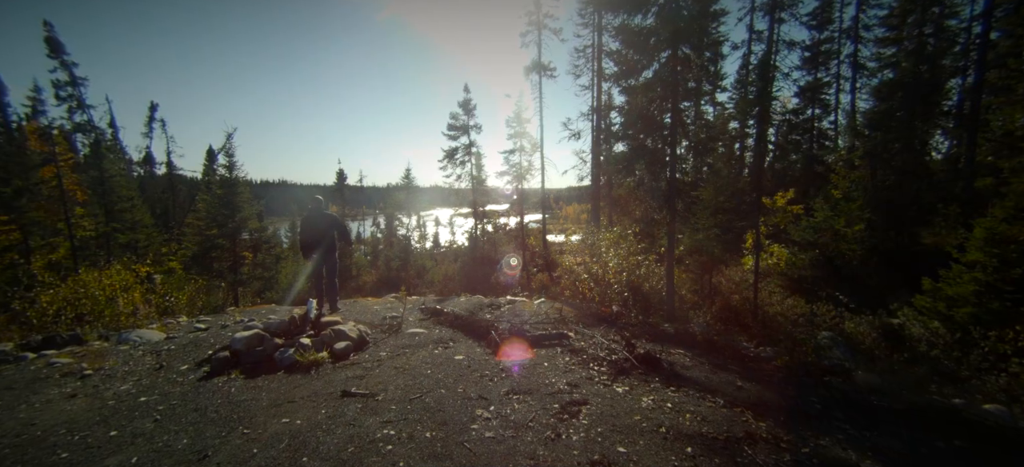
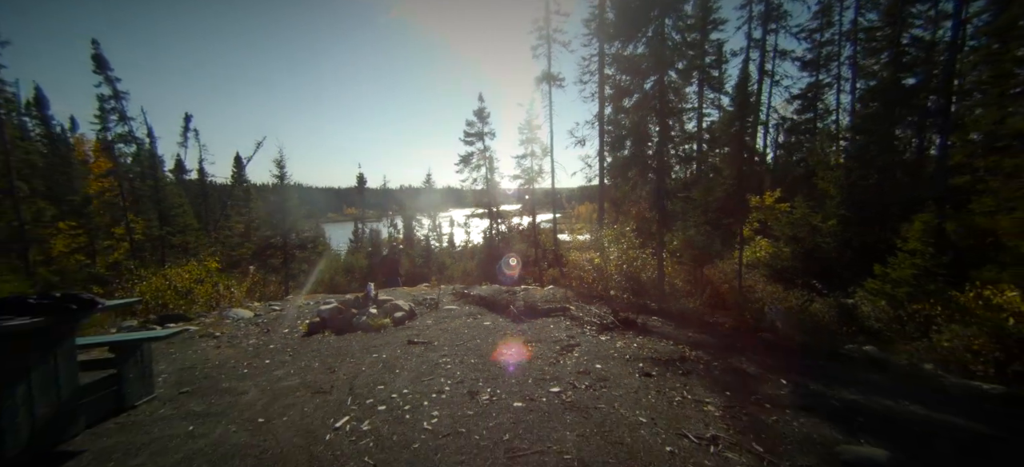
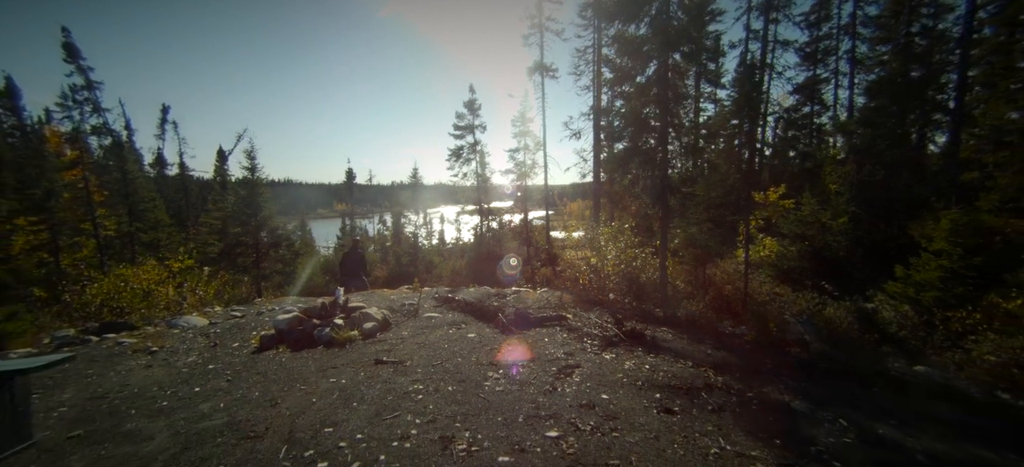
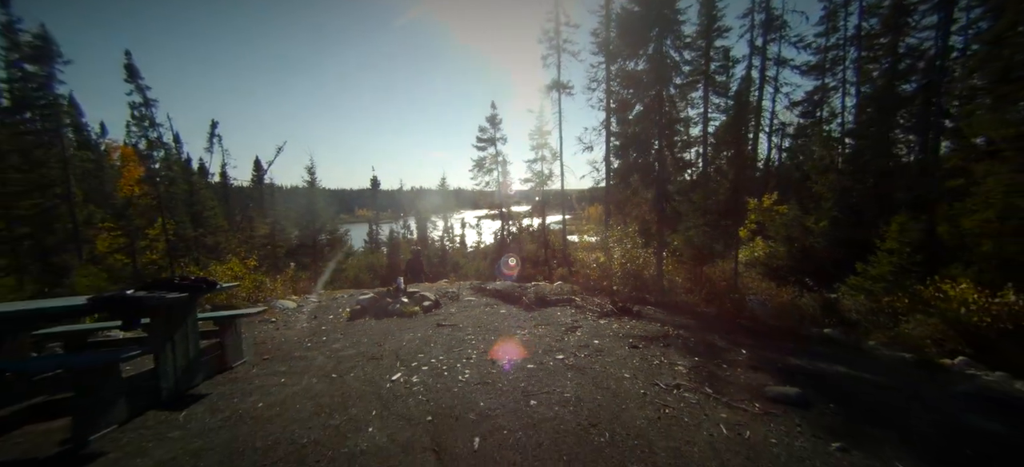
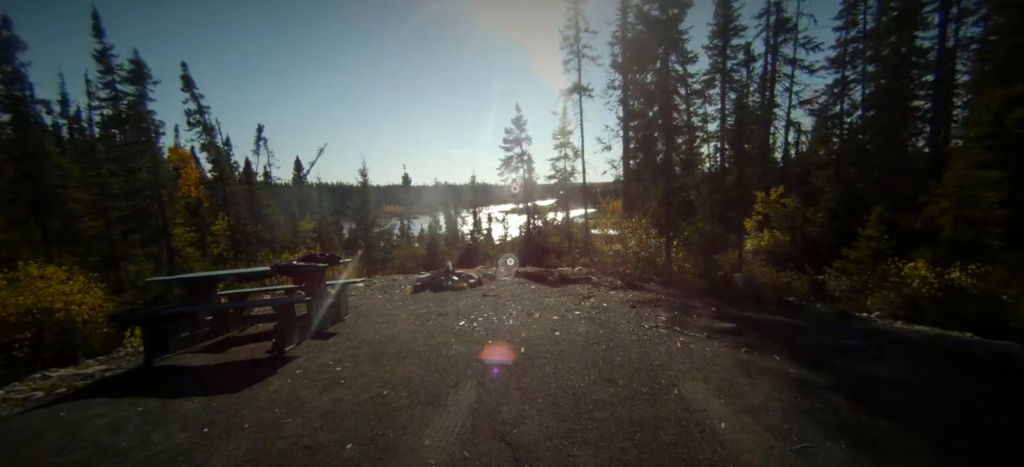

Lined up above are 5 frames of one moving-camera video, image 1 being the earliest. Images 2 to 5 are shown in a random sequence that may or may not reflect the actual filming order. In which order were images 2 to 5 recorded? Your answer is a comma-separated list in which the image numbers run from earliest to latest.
3, 2, 4, 5
